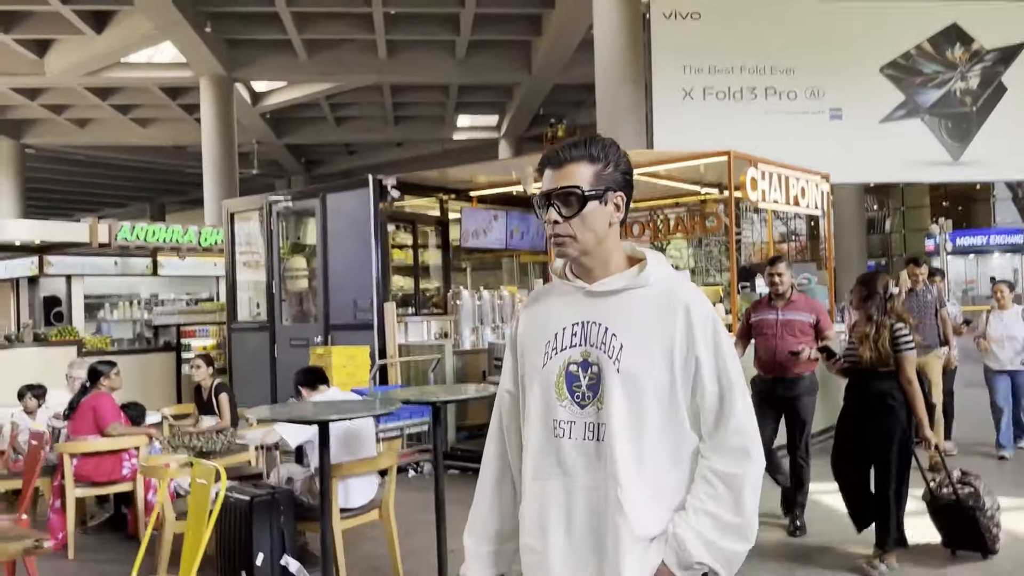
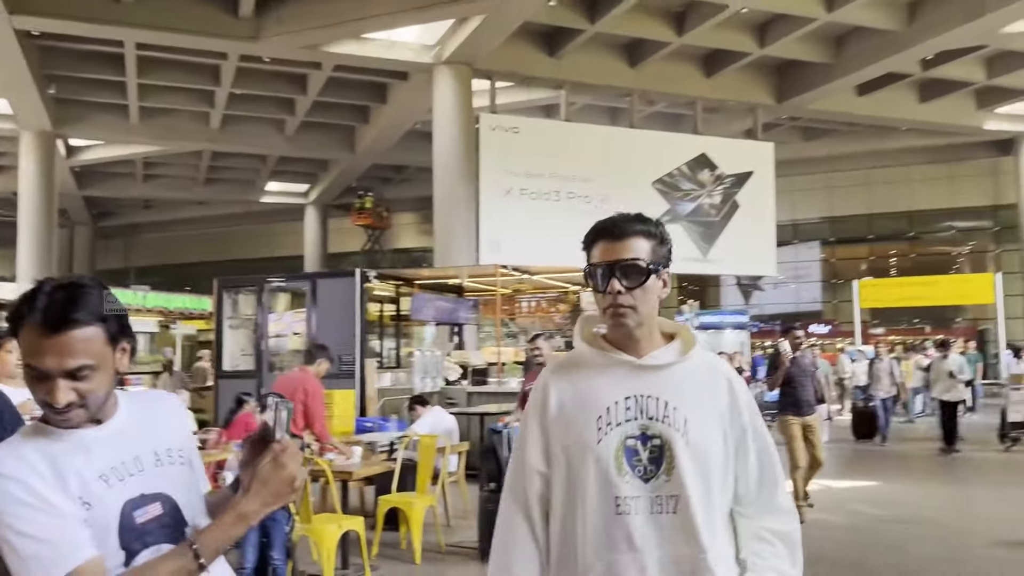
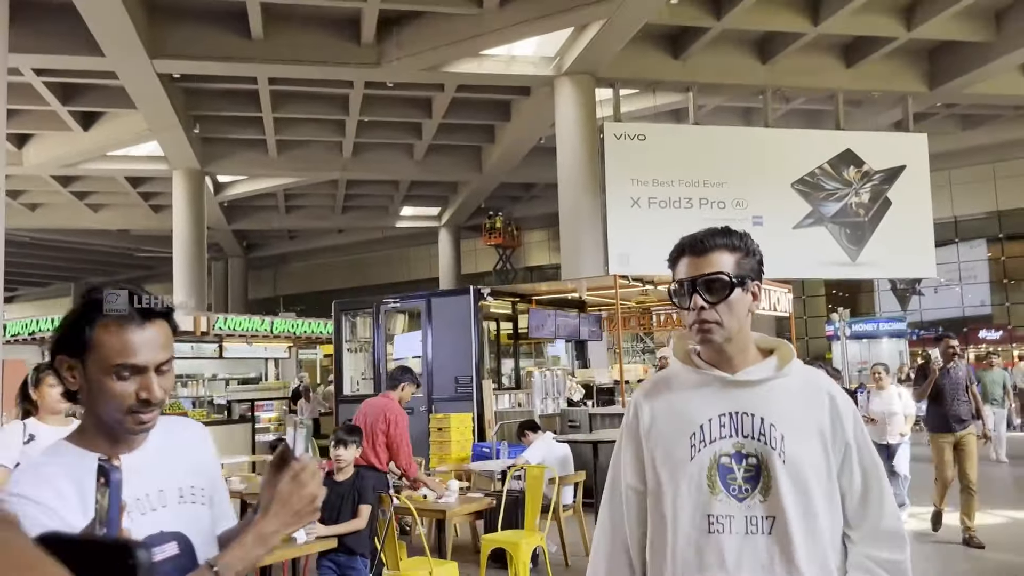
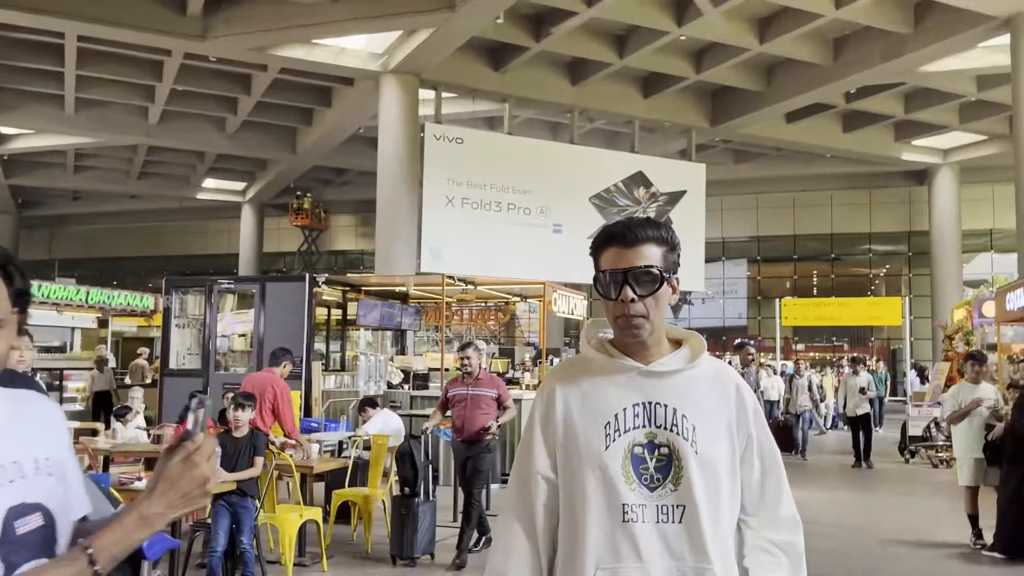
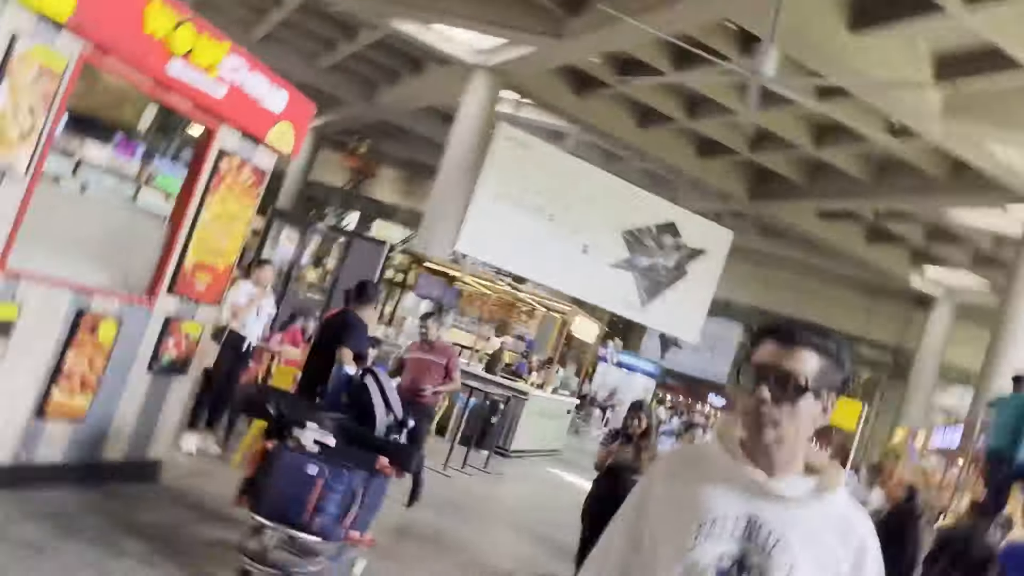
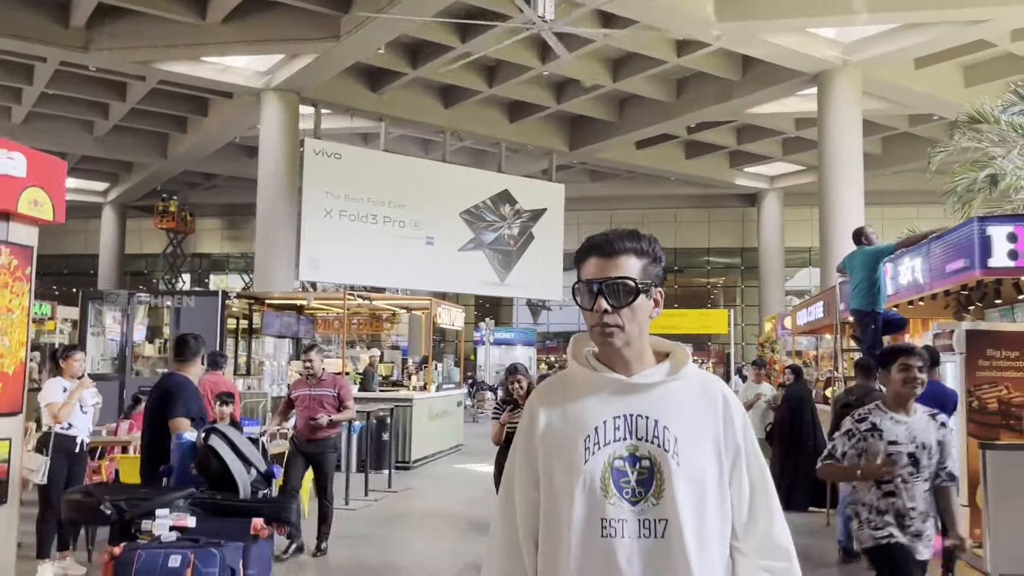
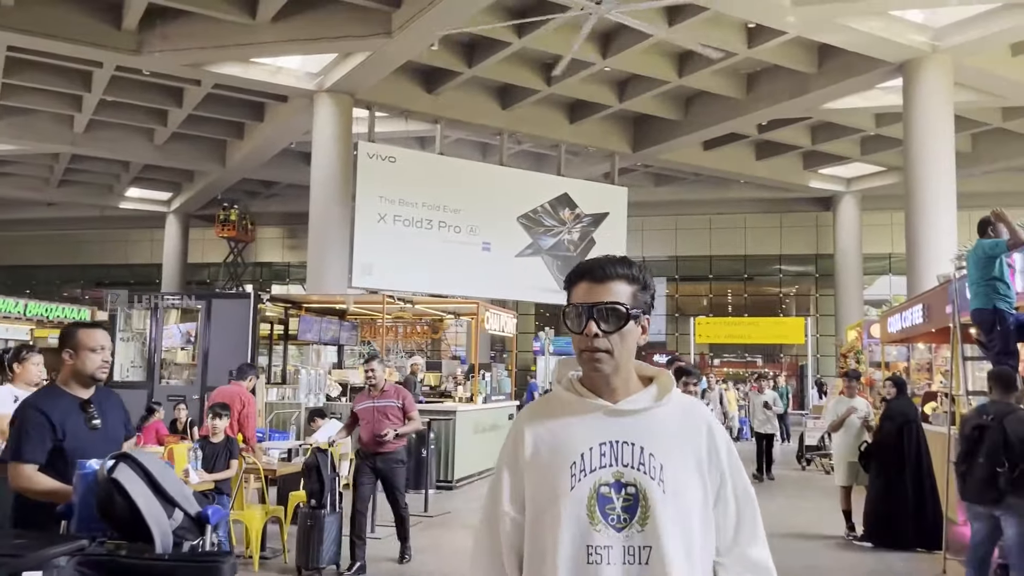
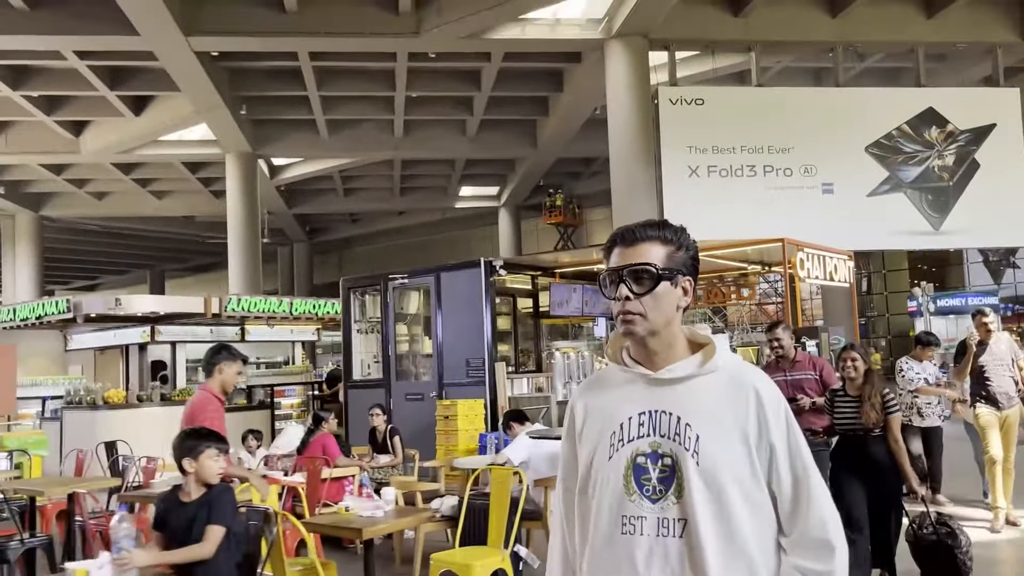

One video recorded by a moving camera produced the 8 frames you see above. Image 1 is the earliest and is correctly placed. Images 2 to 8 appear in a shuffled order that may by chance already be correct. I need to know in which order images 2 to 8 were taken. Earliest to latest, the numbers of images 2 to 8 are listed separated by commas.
8, 3, 2, 4, 7, 6, 5
